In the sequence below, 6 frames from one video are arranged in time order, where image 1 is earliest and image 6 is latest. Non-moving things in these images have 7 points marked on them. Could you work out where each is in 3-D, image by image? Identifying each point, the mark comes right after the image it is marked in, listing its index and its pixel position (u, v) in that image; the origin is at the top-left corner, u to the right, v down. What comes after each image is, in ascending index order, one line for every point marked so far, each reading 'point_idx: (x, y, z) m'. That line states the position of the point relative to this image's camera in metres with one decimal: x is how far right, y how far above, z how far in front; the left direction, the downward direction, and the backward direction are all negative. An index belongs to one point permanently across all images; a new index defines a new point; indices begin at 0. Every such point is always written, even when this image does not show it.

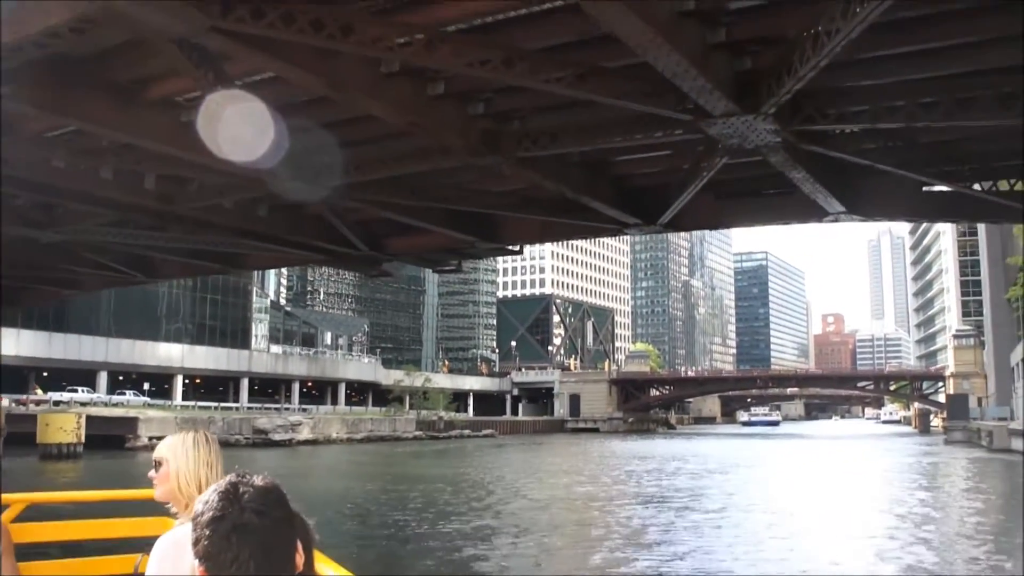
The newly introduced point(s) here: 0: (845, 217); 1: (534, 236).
0: (+5.9, +1.2, +16.4) m
1: (+0.5, +1.1, +19.6) m
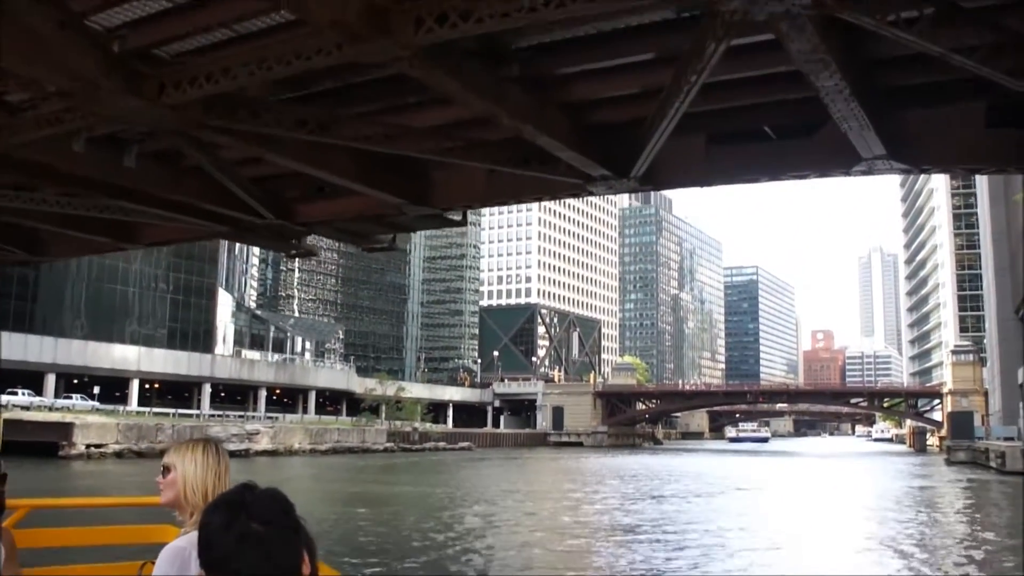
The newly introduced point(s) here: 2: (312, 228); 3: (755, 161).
0: (+4.8, +1.6, +12.2) m
1: (-0.6, +1.5, +15.4) m
2: (-3.9, +1.2, +18.1) m
3: (+3.5, +1.9, +13.1) m
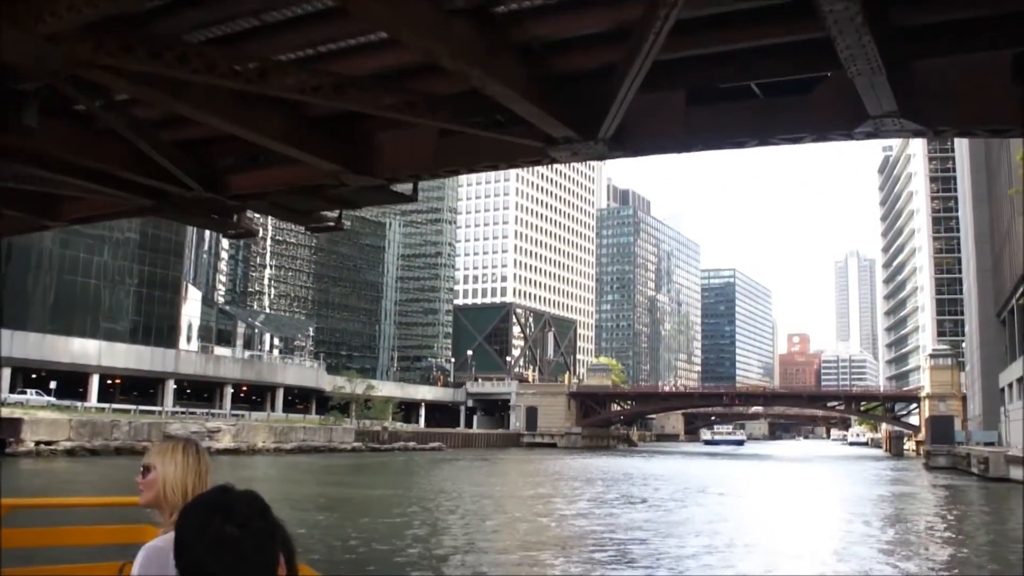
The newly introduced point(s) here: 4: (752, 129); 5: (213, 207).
0: (+4.3, +1.8, +10.6) m
1: (-1.3, +1.8, +13.6) m
2: (-4.6, +1.5, +16.3) m
3: (+2.9, +2.1, +11.4) m
4: (+2.9, +2.0, +11.3) m
5: (-5.5, +1.5, +17.1) m
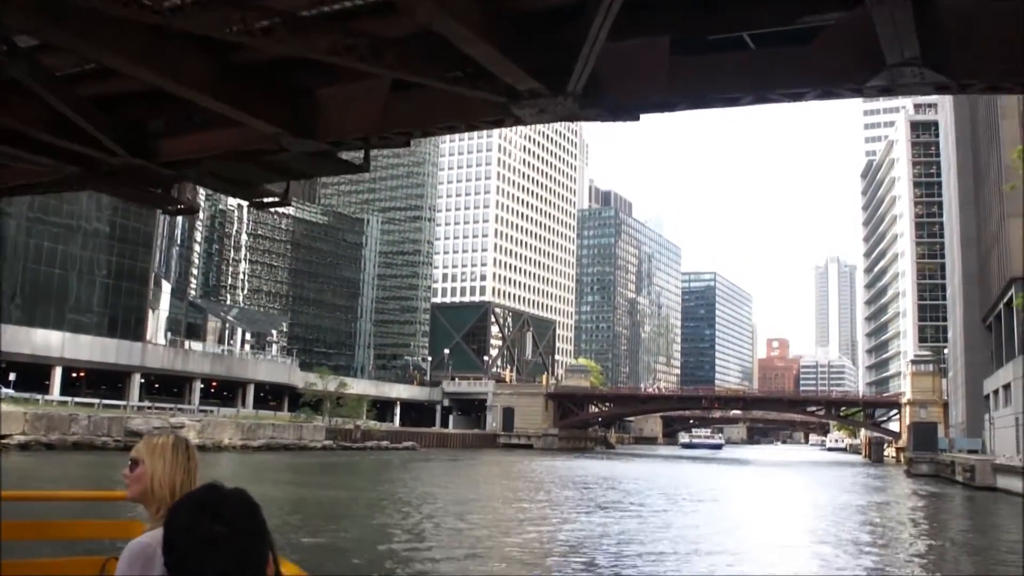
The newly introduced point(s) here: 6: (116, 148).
0: (+3.8, +2.0, +9.0) m
1: (-1.8, +2.1, +12.0) m
2: (-5.2, +1.8, +14.6) m
3: (+2.5, +2.3, +9.9) m
4: (+2.5, +2.2, +9.8) m
5: (-6.1, +1.8, +15.4) m
6: (-5.8, +2.1, +13.5) m
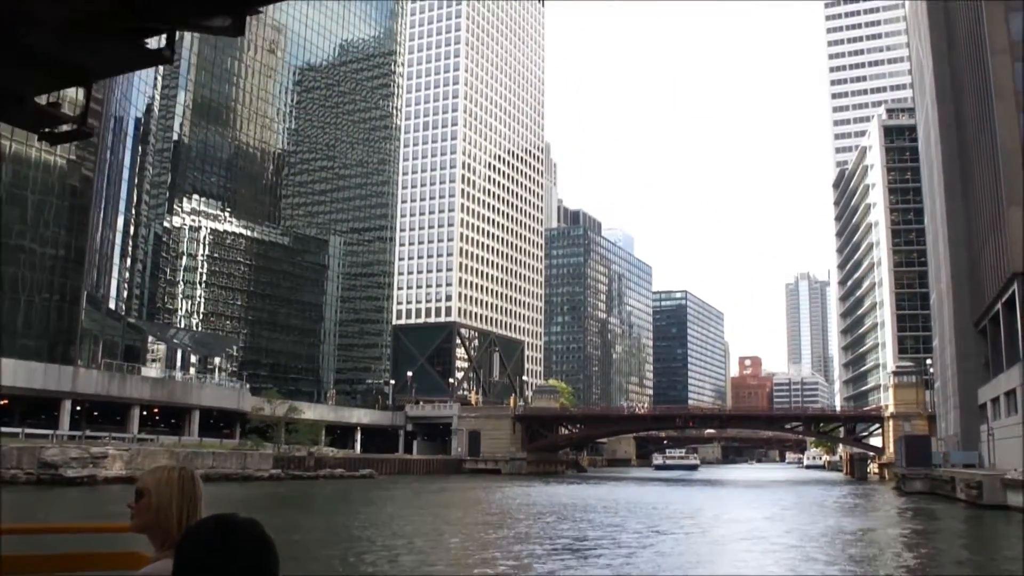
0: (+2.8, +2.8, +4.7) m
1: (-2.9, +2.7, +7.4) m
2: (-6.4, +2.3, +9.9) m
3: (+1.4, +3.0, +5.5) m
4: (+1.4, +2.9, +5.4) m
5: (-7.3, +2.3, +10.7) m
6: (-7.0, +2.6, +8.8) m
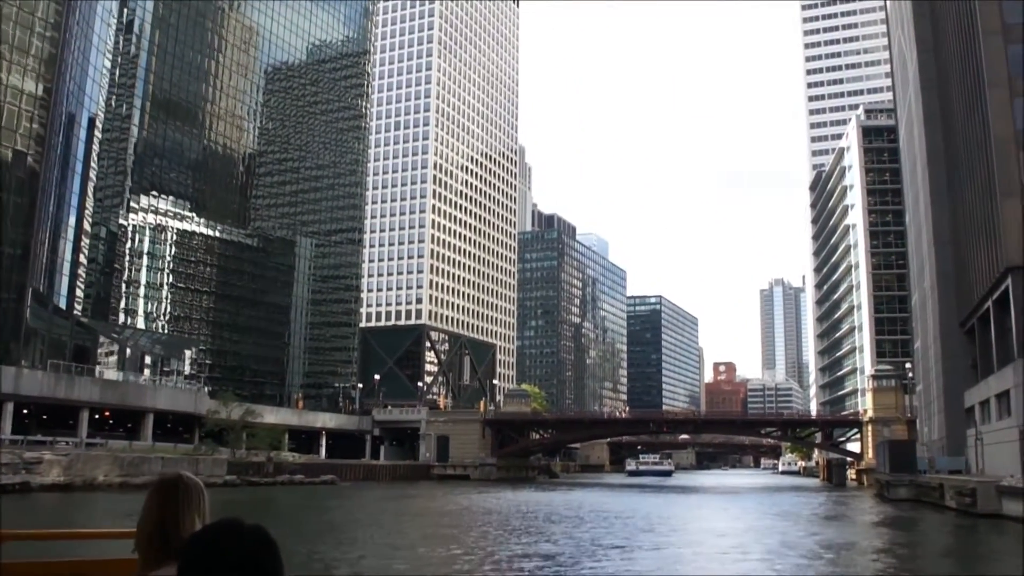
0: (+2.3, +3.3, +2.0) m
1: (-3.5, +3.2, +4.6) m
2: (-7.1, +2.8, +7.0) m
3: (+0.8, +3.5, +2.7) m
4: (+0.9, +3.4, +2.7) m
5: (-8.0, +2.8, +7.7) m
6: (-7.6, +3.1, +5.9) m
